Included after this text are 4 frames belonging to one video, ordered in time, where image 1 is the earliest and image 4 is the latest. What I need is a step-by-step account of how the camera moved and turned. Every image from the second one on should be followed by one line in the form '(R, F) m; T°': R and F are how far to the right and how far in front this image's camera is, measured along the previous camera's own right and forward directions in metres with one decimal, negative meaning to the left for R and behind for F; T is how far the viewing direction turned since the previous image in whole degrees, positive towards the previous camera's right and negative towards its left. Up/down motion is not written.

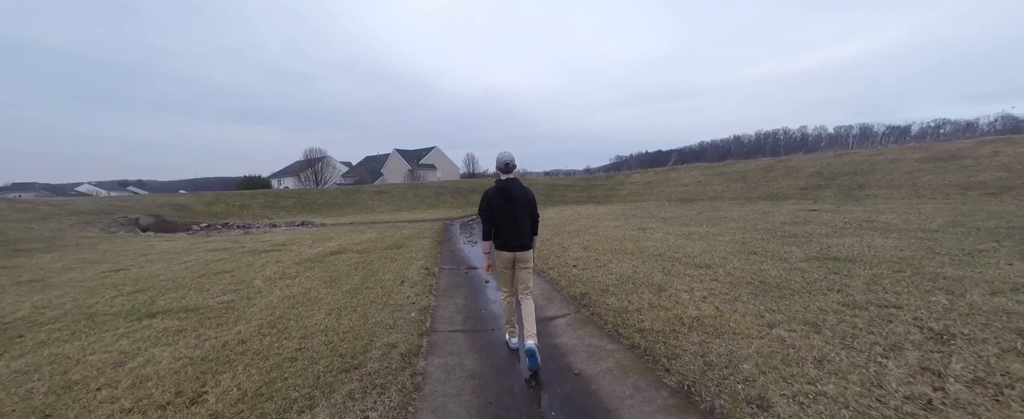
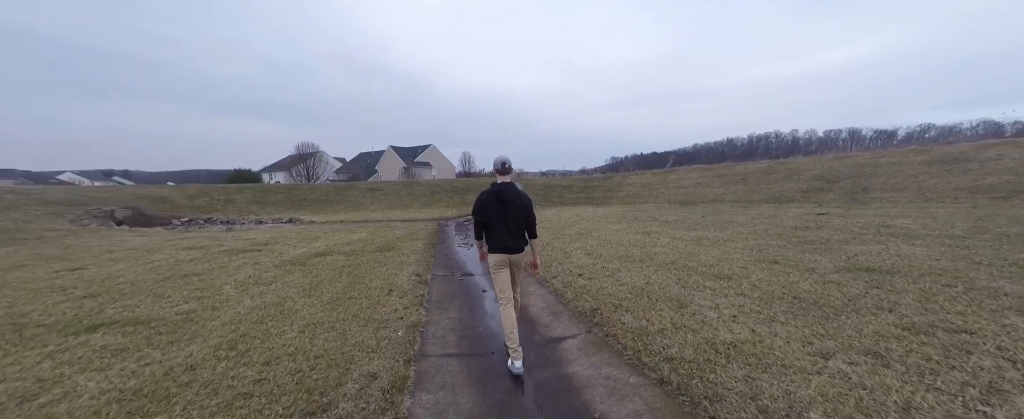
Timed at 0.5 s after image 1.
(-0.1, +0.6) m; +1°
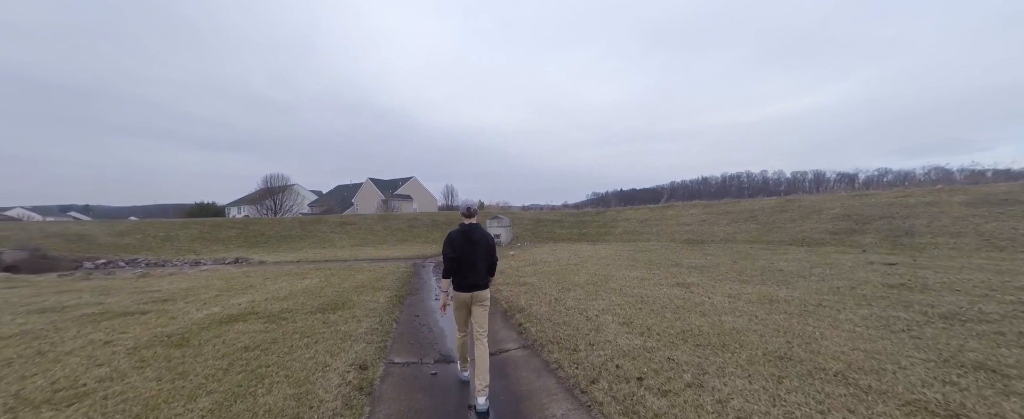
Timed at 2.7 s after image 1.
(-0.3, +2.5) m; +3°
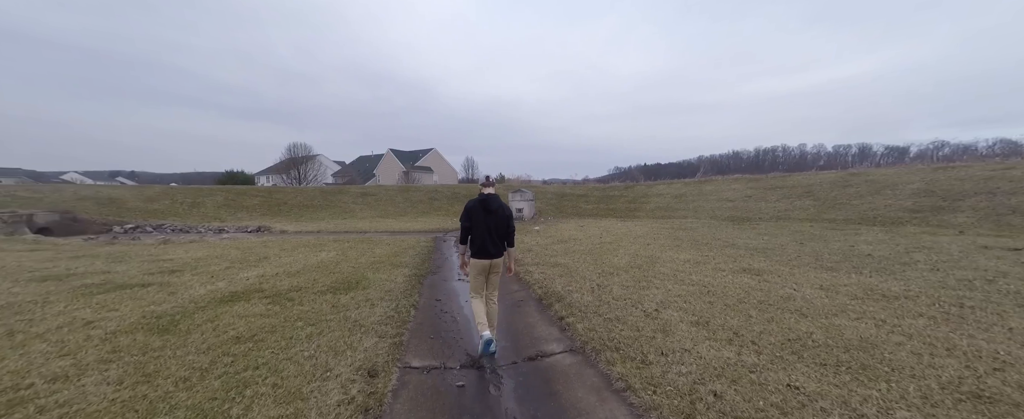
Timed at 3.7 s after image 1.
(-0.3, +1.1) m; -3°
